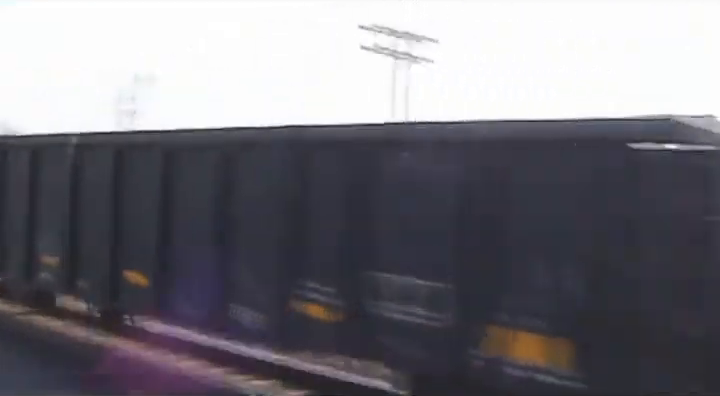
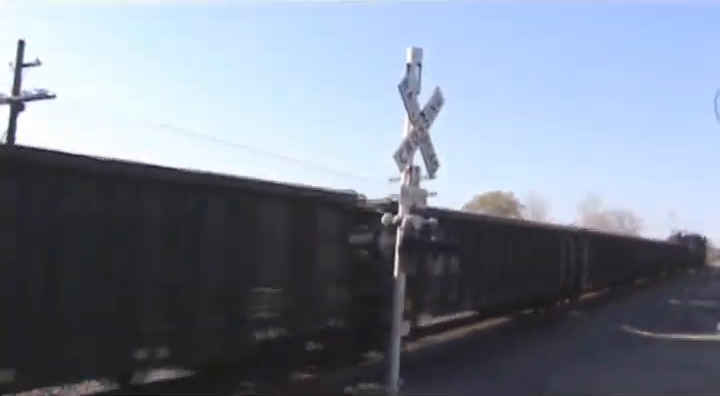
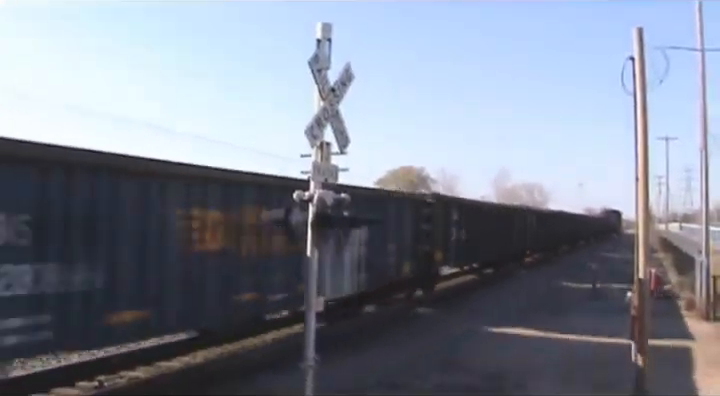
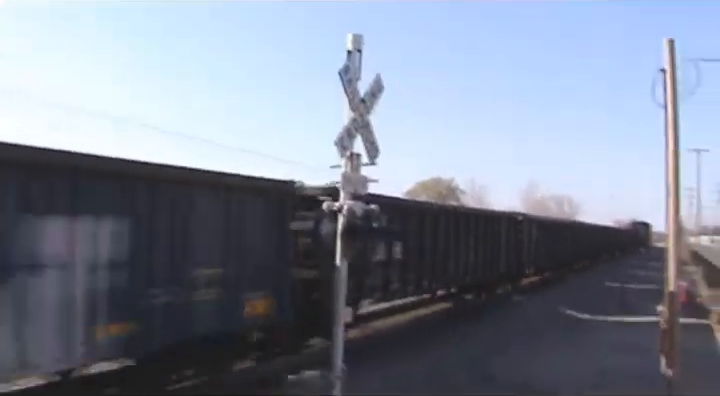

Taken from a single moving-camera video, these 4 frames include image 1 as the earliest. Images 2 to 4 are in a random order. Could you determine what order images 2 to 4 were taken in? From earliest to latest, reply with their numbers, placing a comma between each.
2, 4, 3
